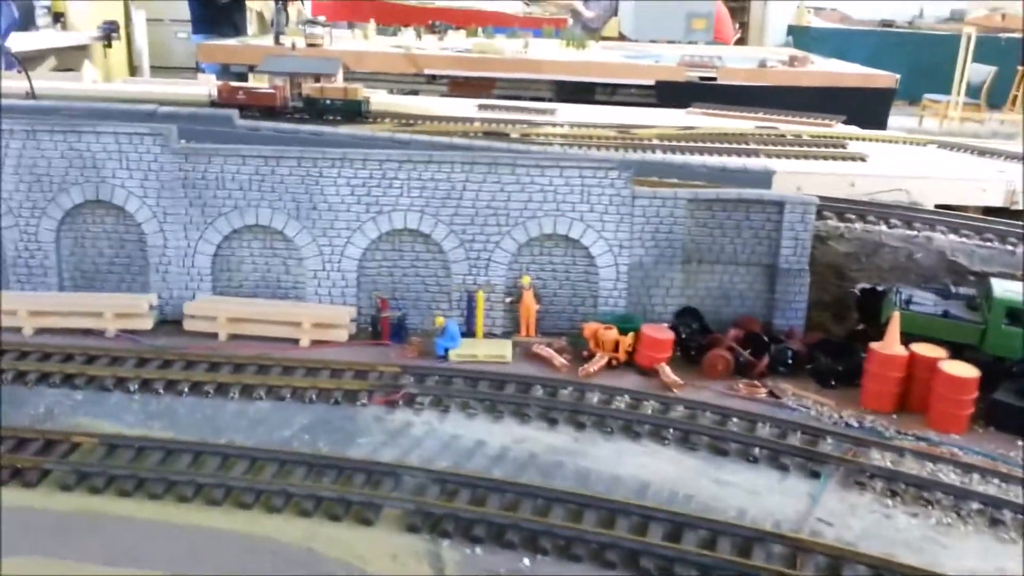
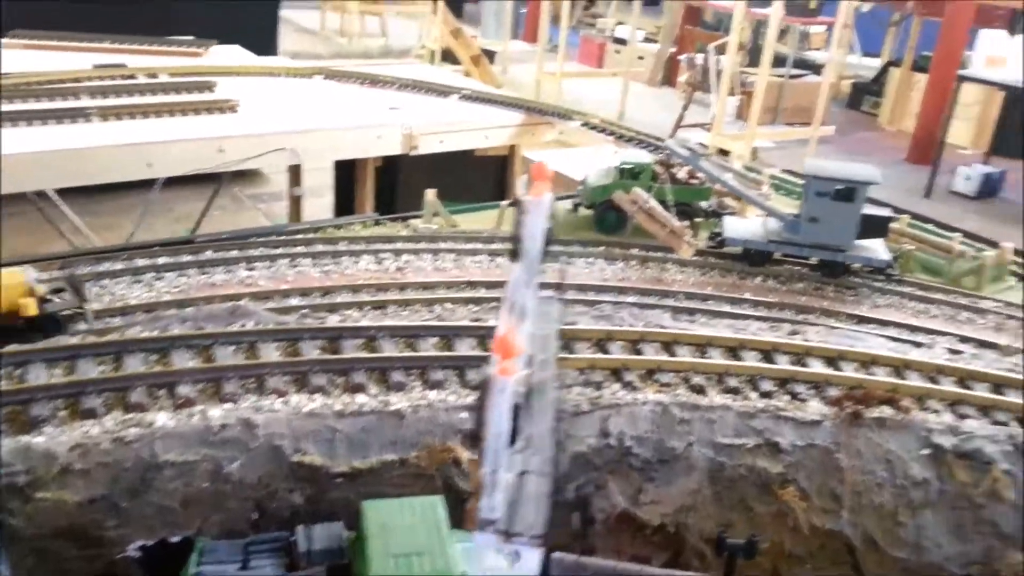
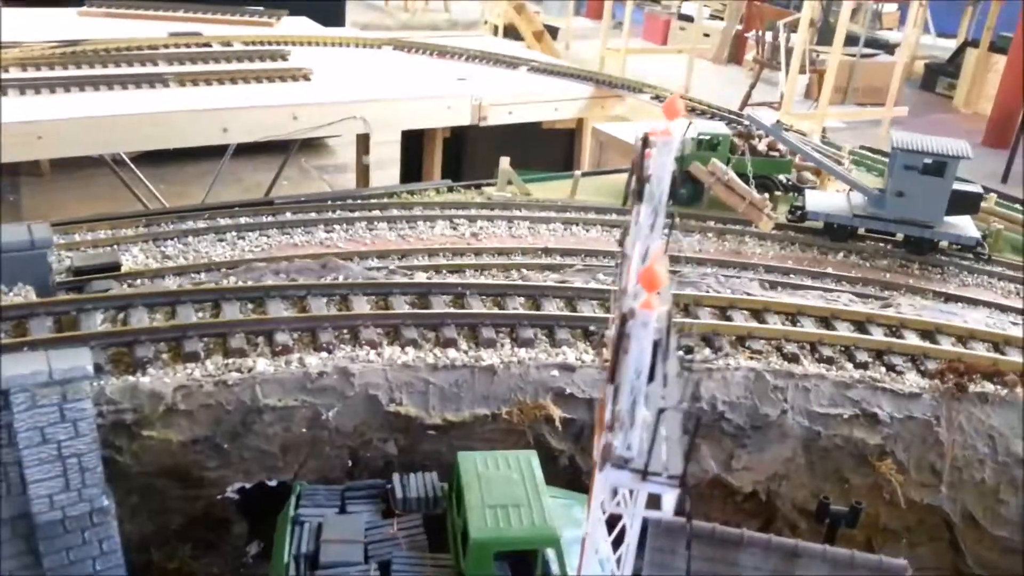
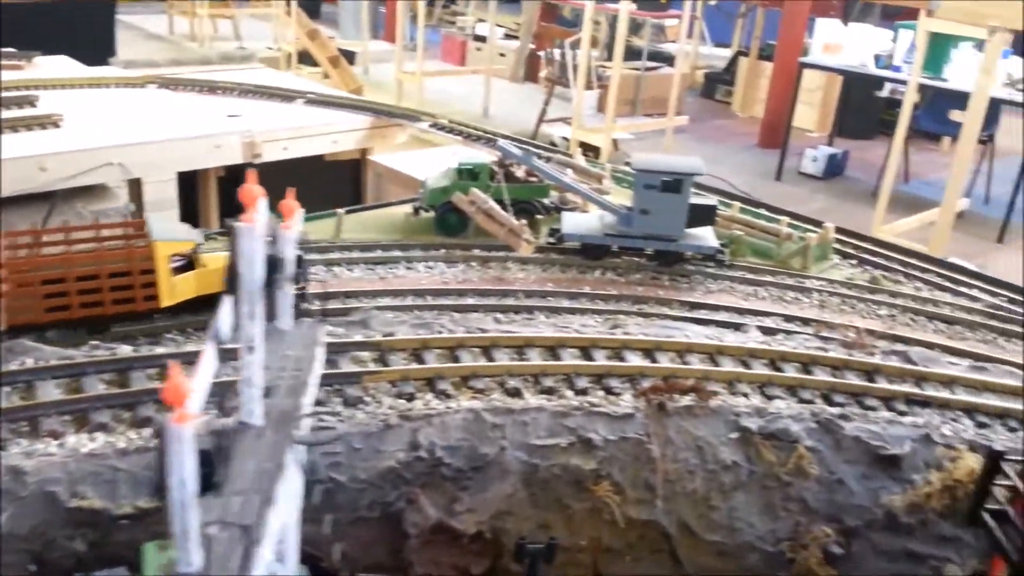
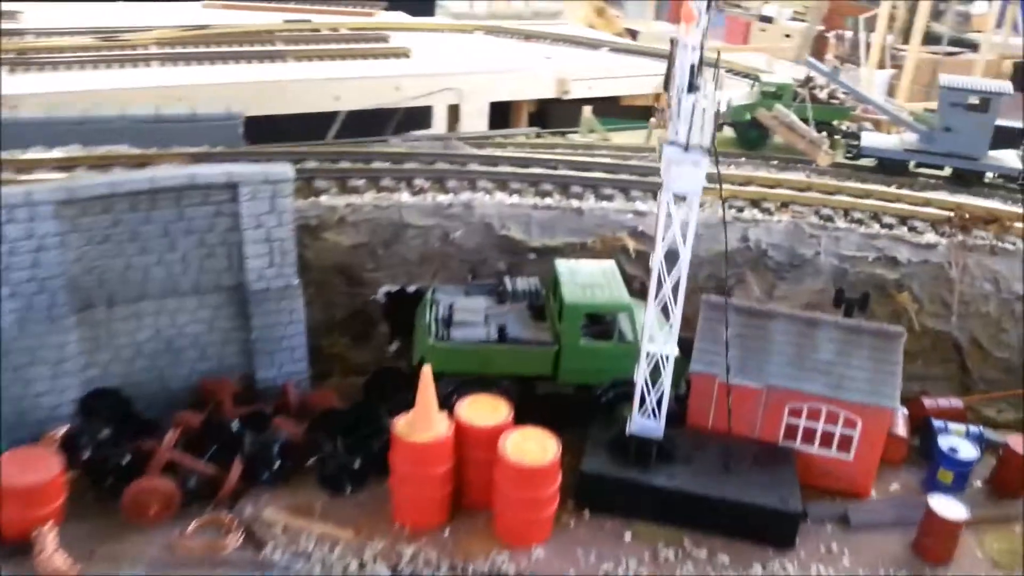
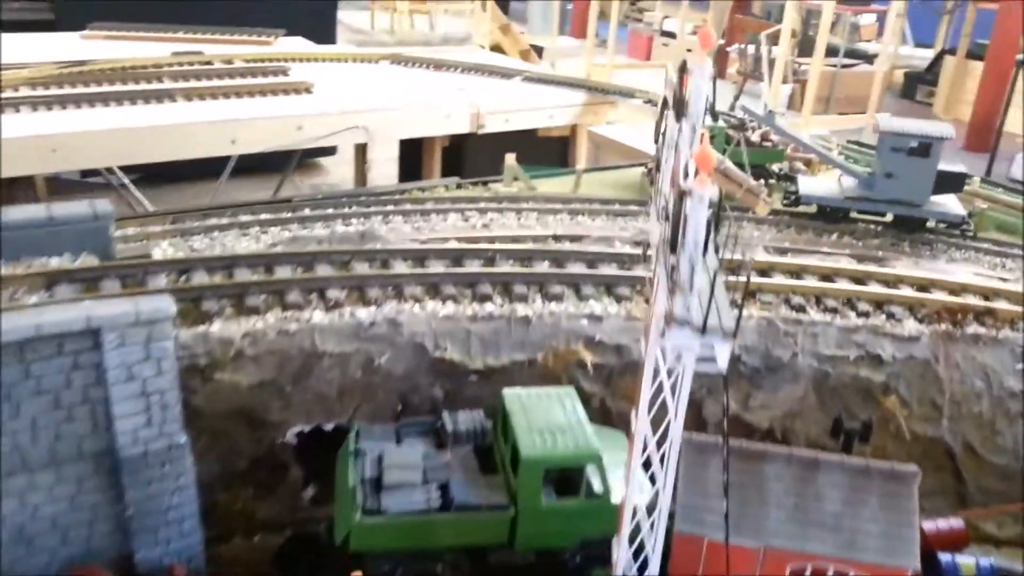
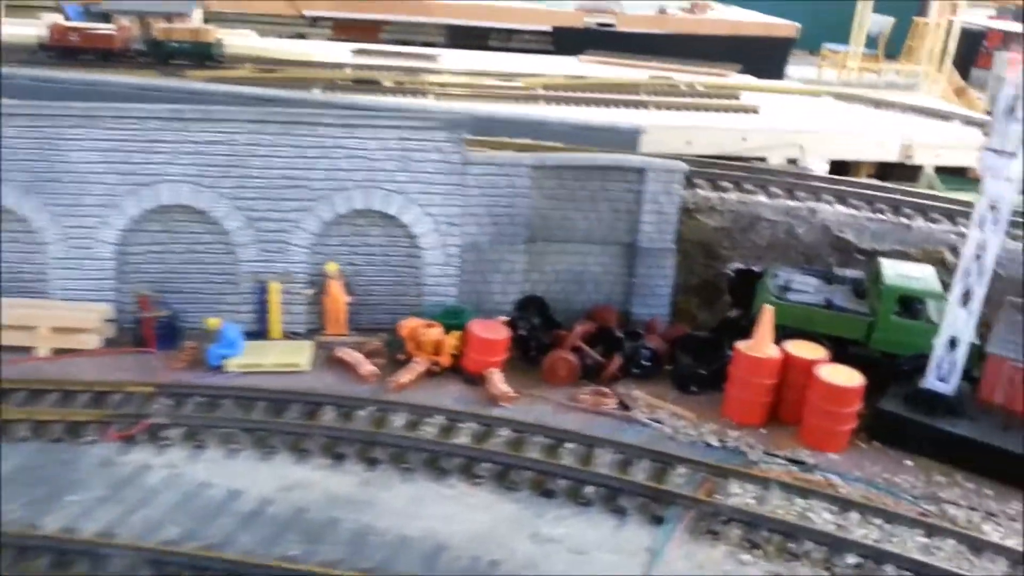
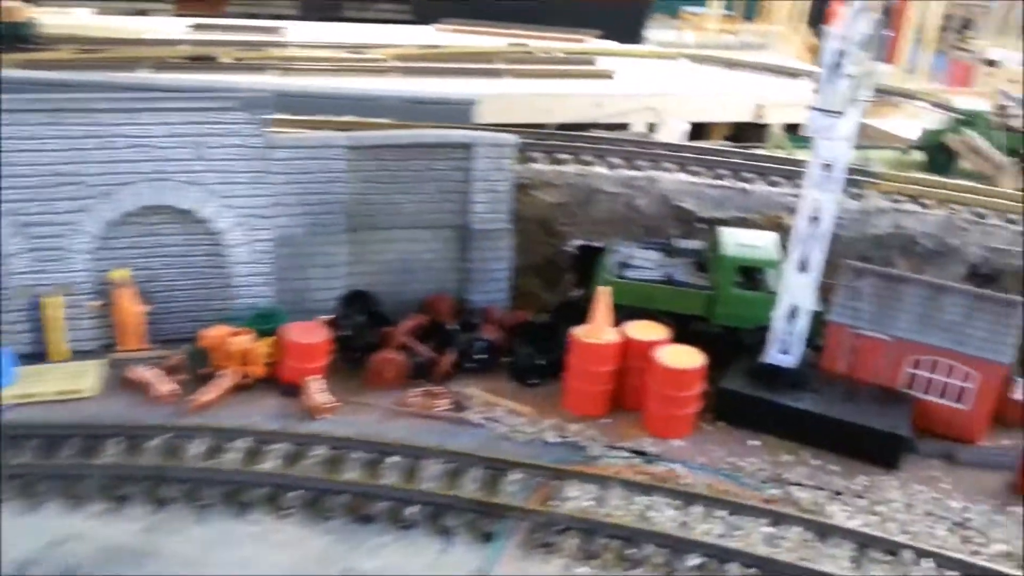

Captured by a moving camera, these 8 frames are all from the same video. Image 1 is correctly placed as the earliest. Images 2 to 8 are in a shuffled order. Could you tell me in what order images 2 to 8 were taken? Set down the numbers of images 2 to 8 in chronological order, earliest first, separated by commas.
7, 8, 5, 6, 3, 2, 4
